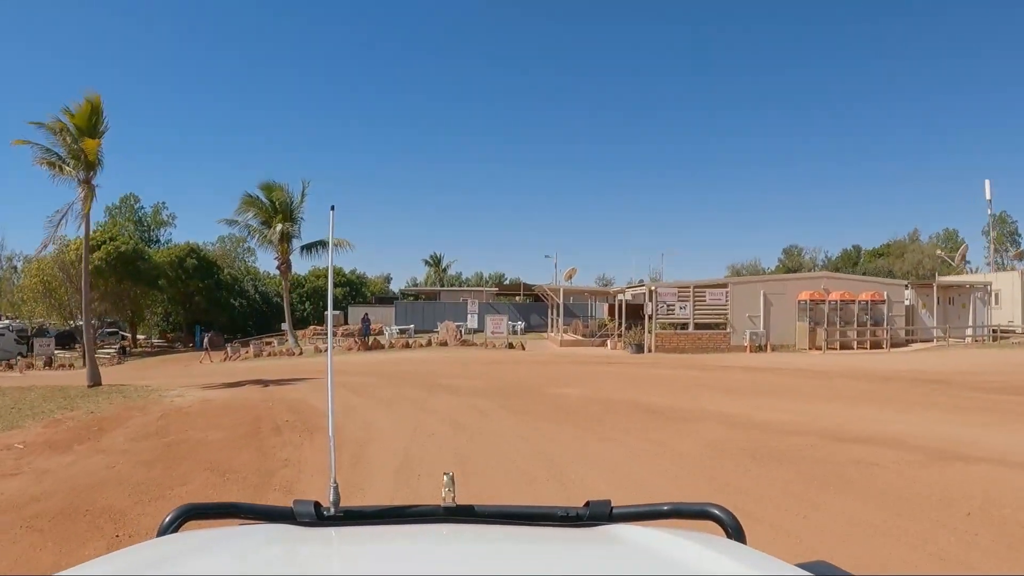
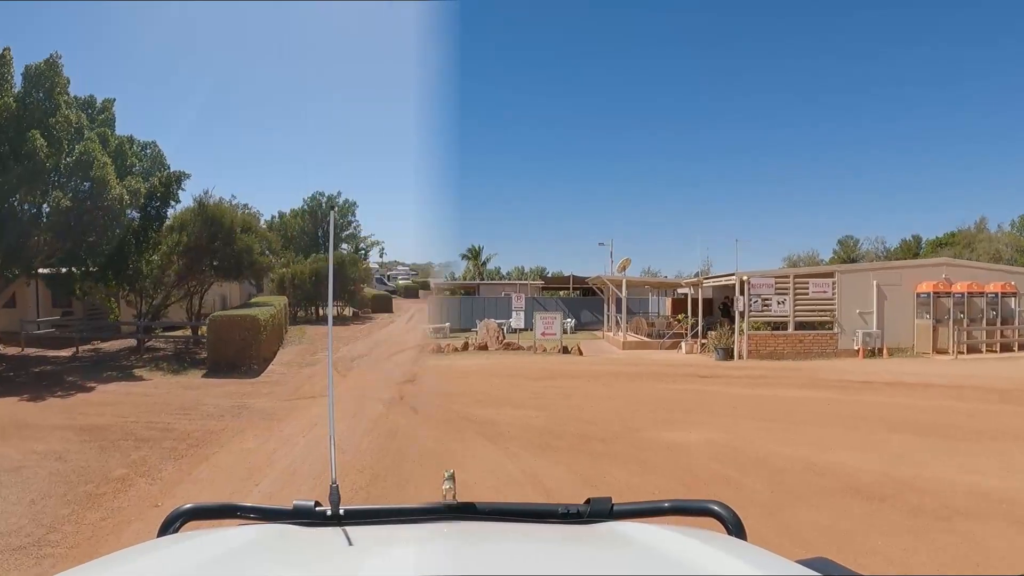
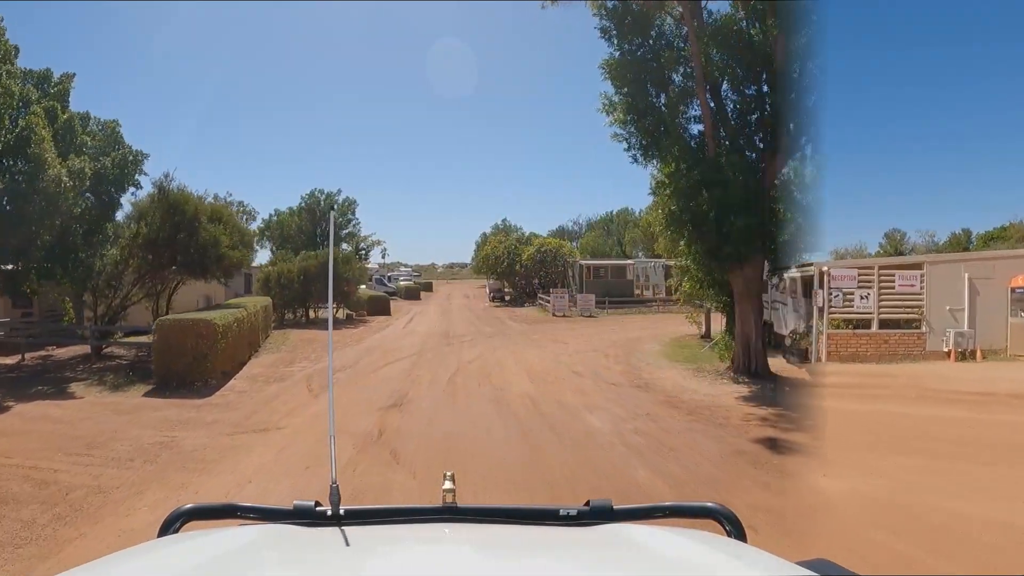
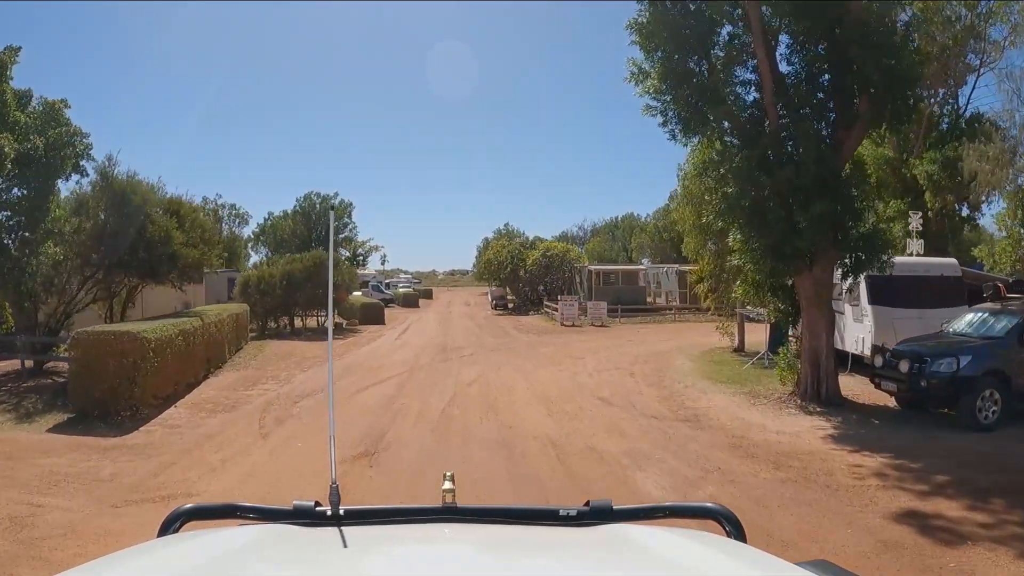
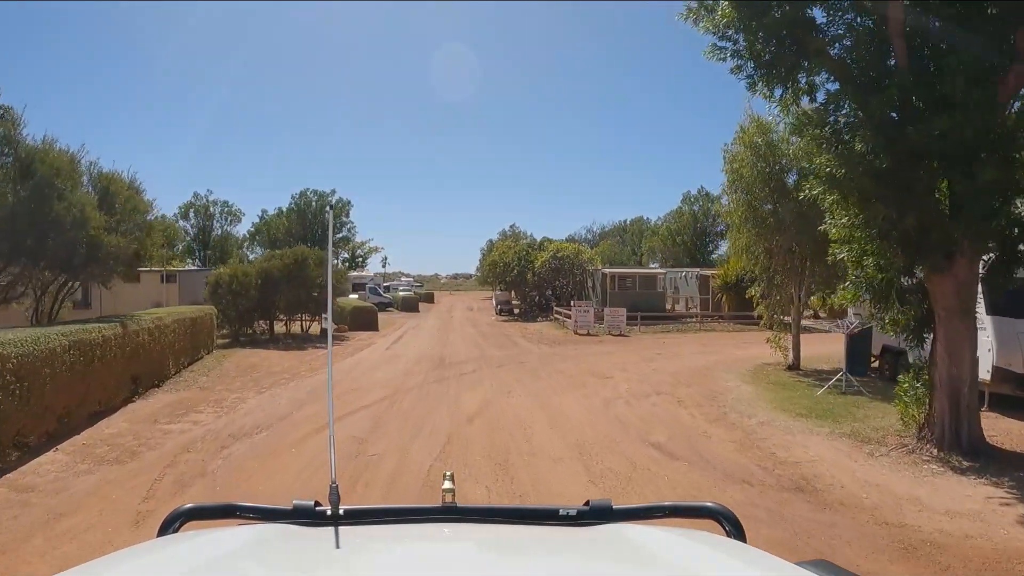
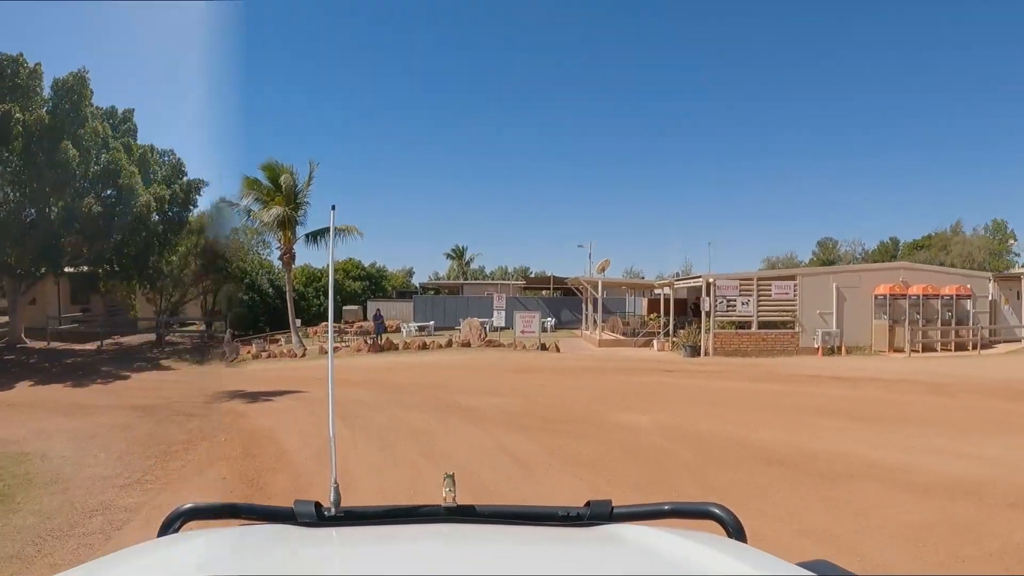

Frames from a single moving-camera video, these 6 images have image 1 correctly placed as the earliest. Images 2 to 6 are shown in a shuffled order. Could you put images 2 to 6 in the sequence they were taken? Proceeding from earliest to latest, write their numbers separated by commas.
6, 2, 3, 4, 5
